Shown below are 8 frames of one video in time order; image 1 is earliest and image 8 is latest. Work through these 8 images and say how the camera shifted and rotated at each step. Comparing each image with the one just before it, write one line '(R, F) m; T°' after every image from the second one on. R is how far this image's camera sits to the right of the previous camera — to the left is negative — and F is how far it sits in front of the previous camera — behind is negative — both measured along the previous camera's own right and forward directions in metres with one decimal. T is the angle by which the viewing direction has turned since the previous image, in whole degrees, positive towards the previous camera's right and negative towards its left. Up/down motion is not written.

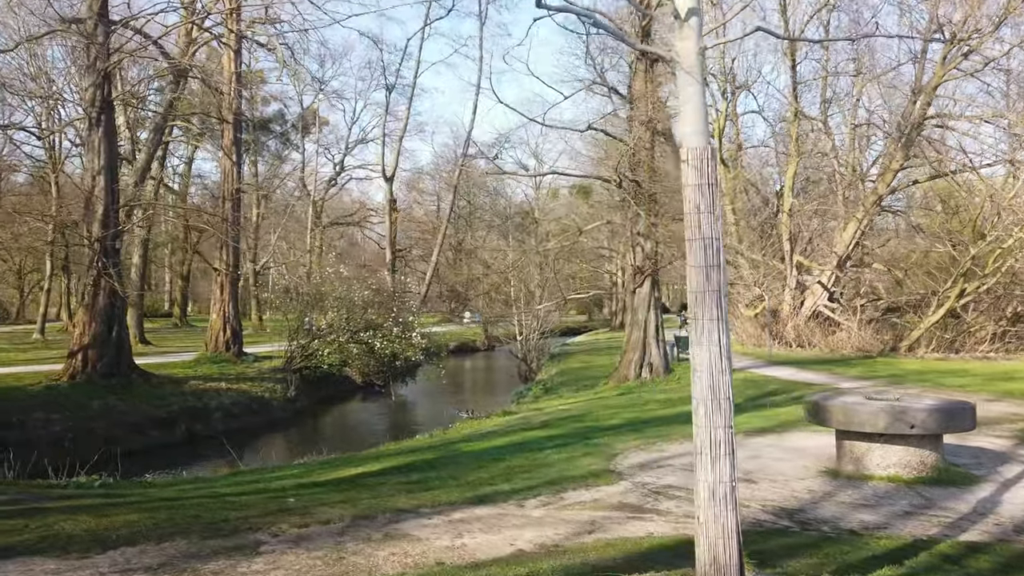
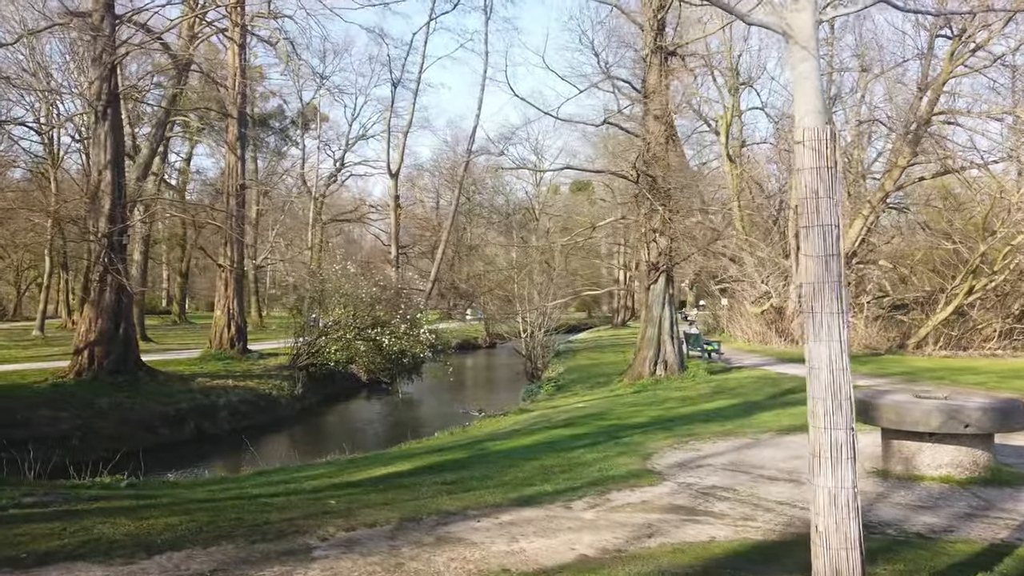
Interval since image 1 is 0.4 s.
(-0.3, +0.1) m; 0°
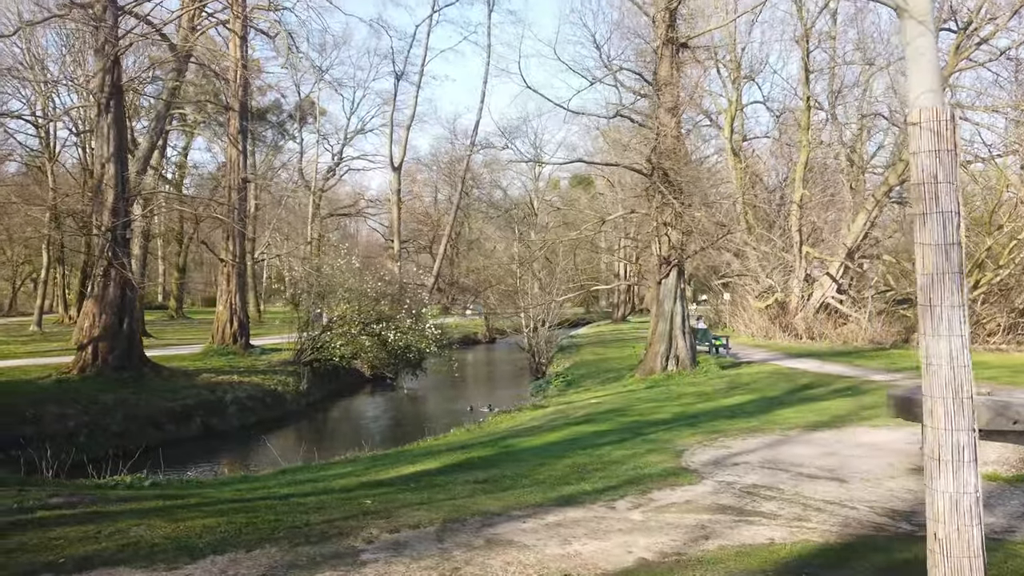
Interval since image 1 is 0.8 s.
(-0.3, +0.1) m; 0°
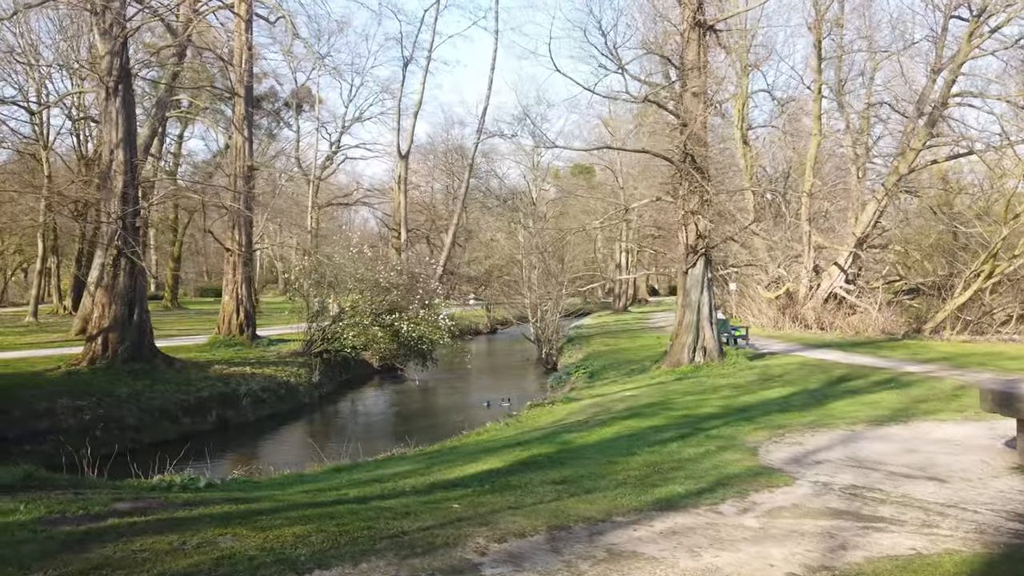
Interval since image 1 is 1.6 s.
(-0.6, +0.3) m; +1°
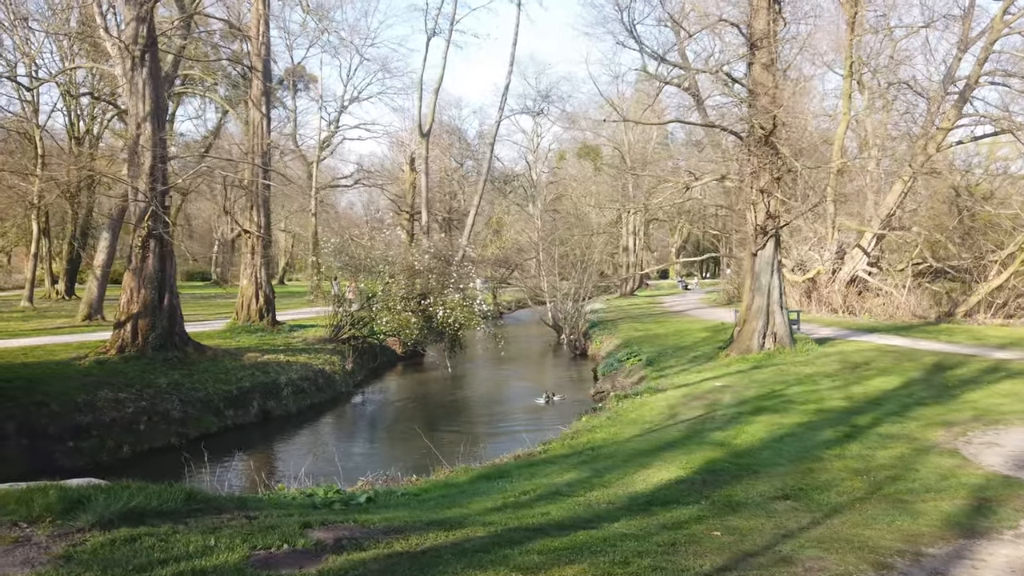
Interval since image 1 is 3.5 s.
(-1.3, +0.7) m; +1°
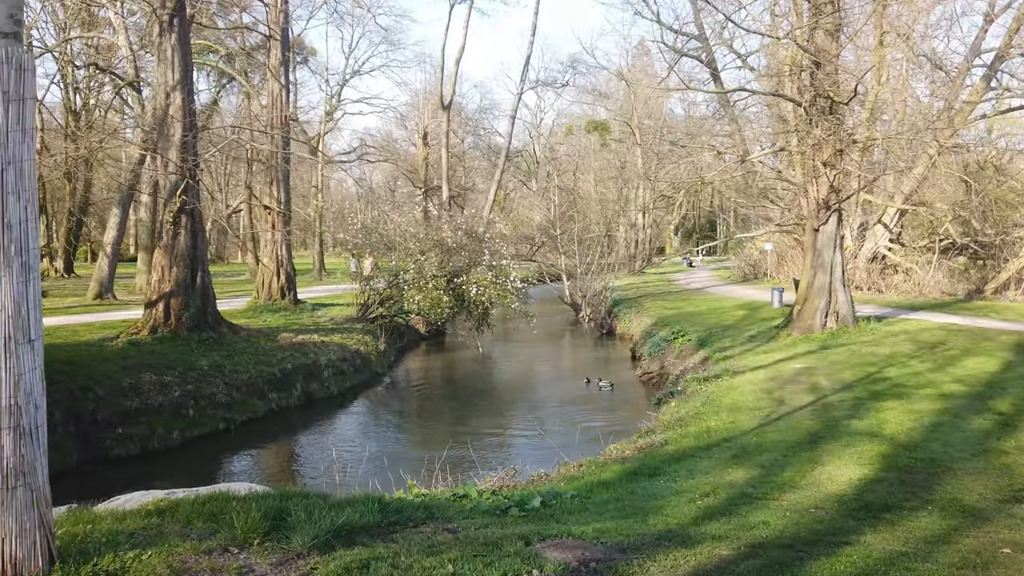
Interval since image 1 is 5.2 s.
(-1.1, +0.5) m; +1°
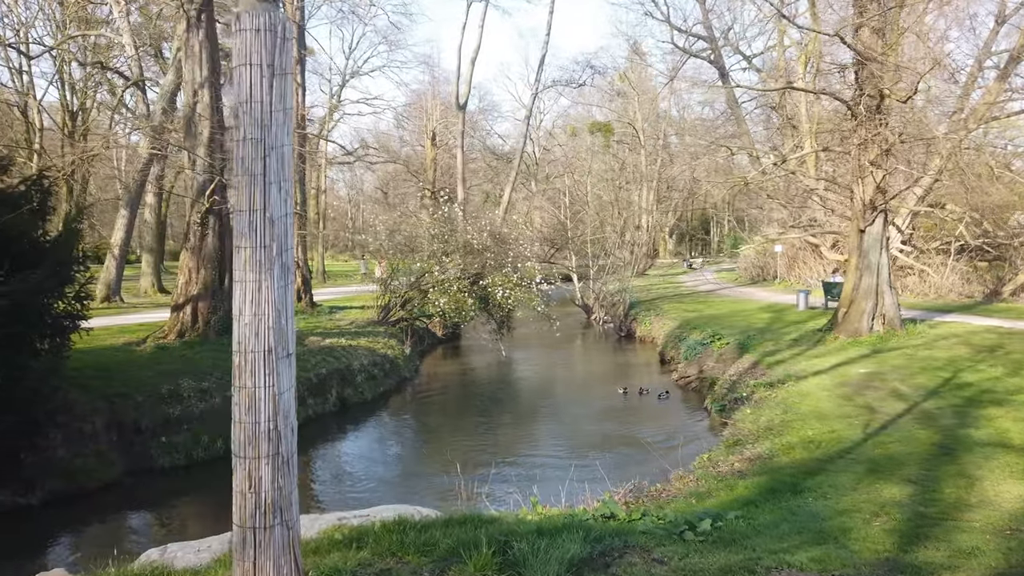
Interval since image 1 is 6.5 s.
(-0.9, +0.3) m; +1°
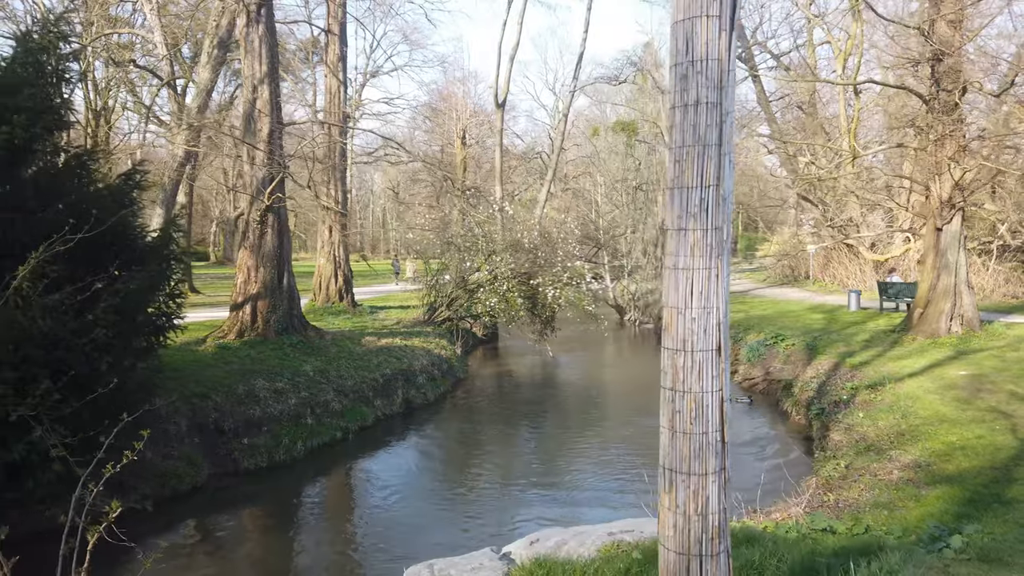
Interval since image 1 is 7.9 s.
(-1.0, +0.2) m; -1°
